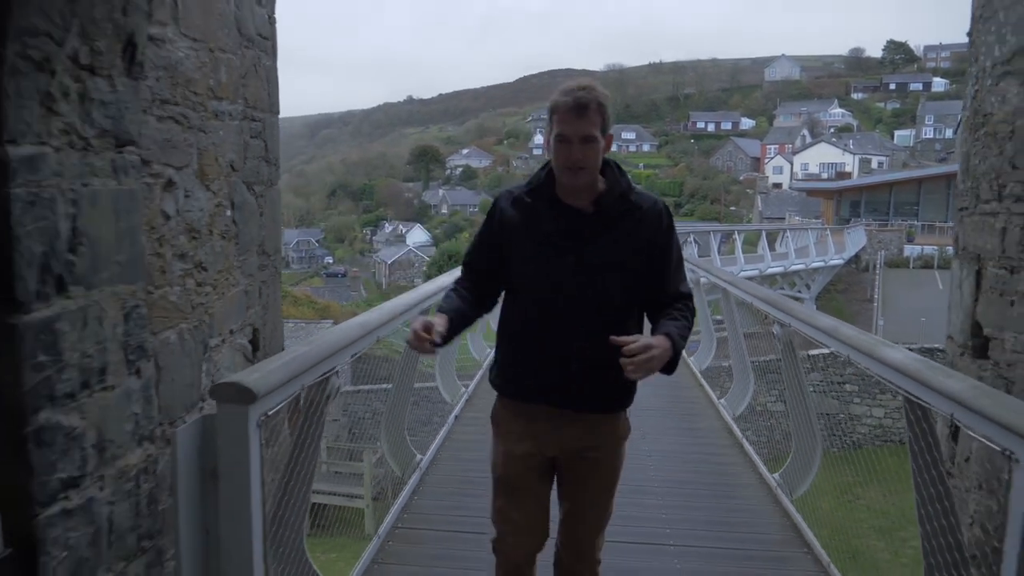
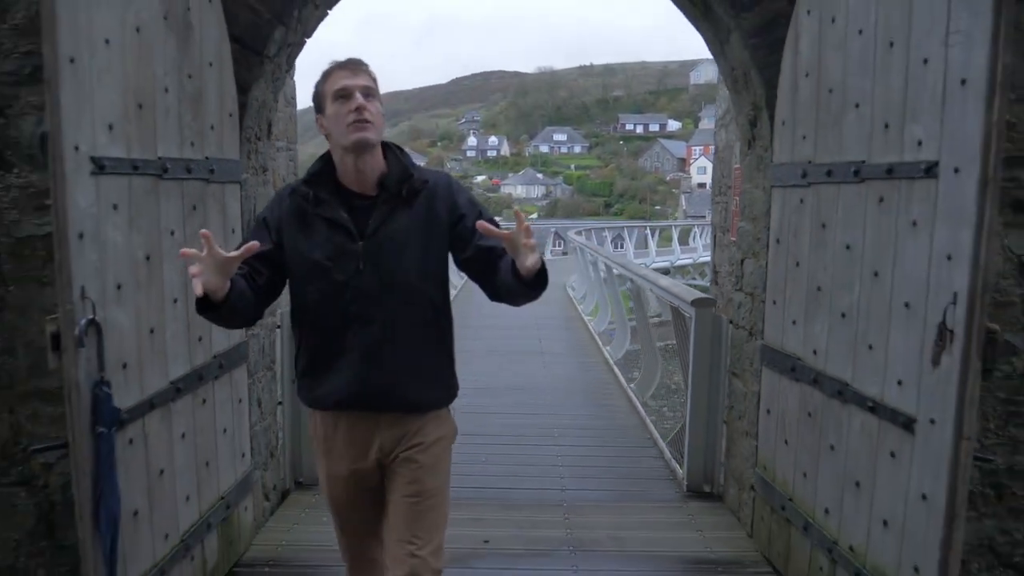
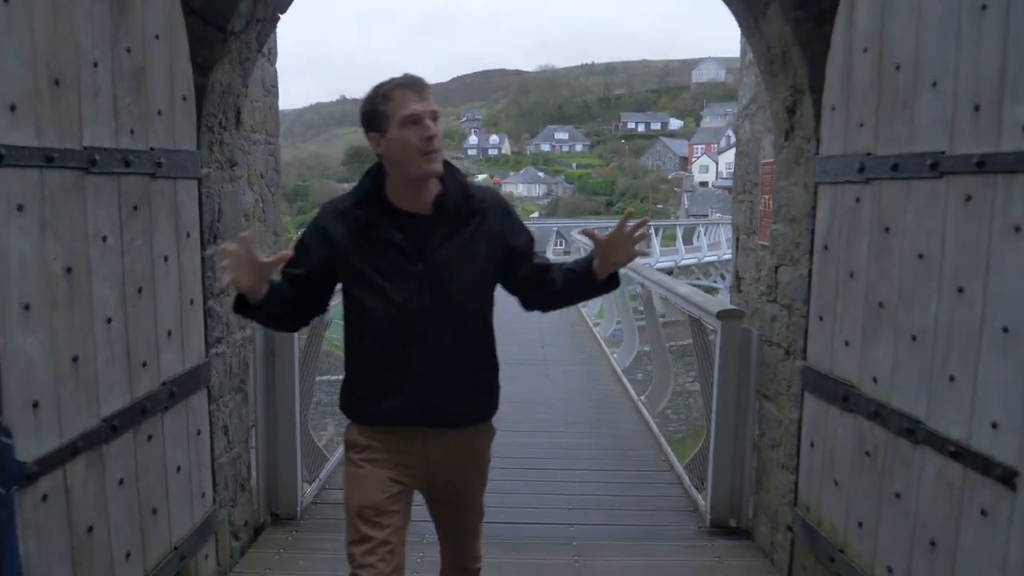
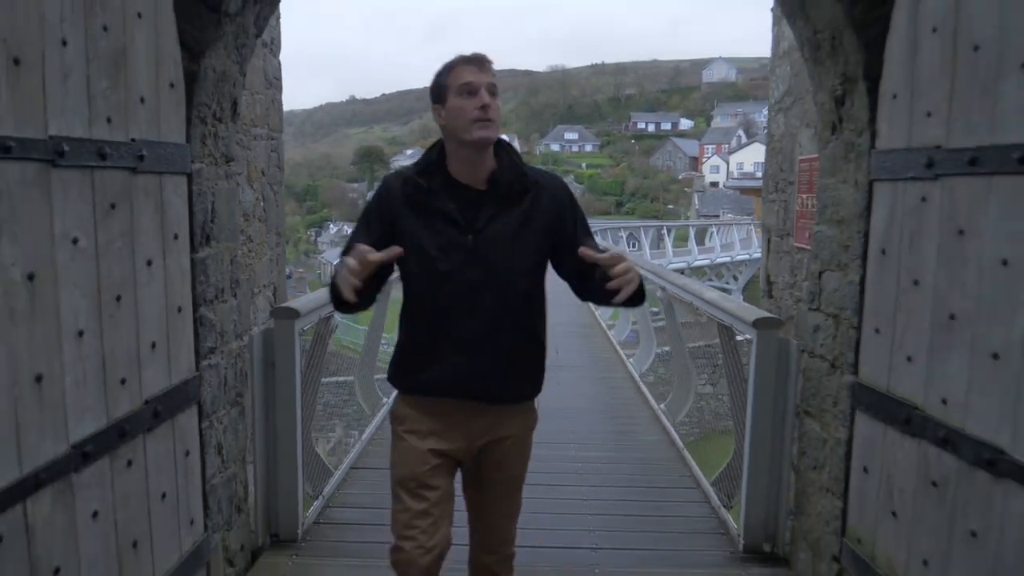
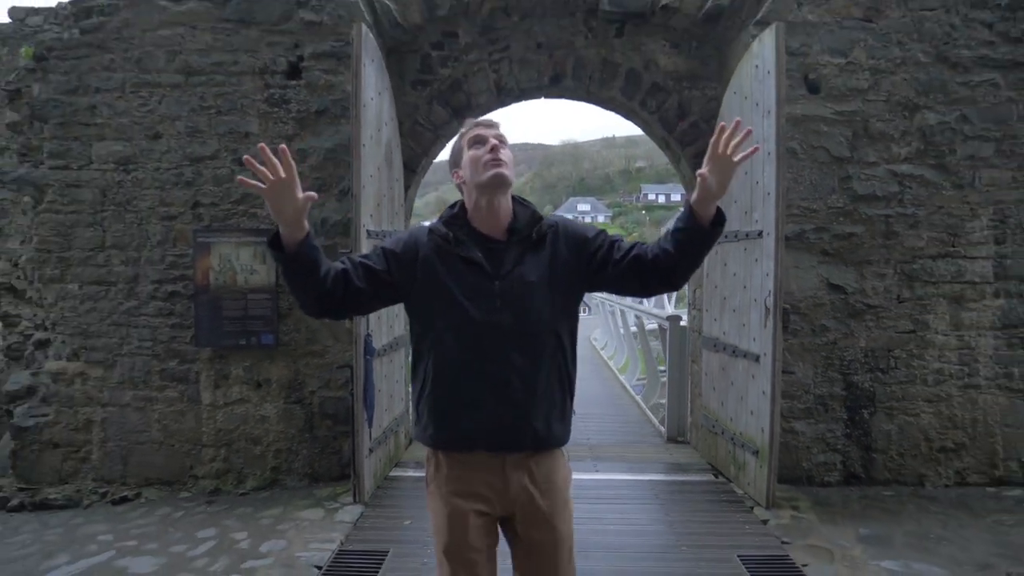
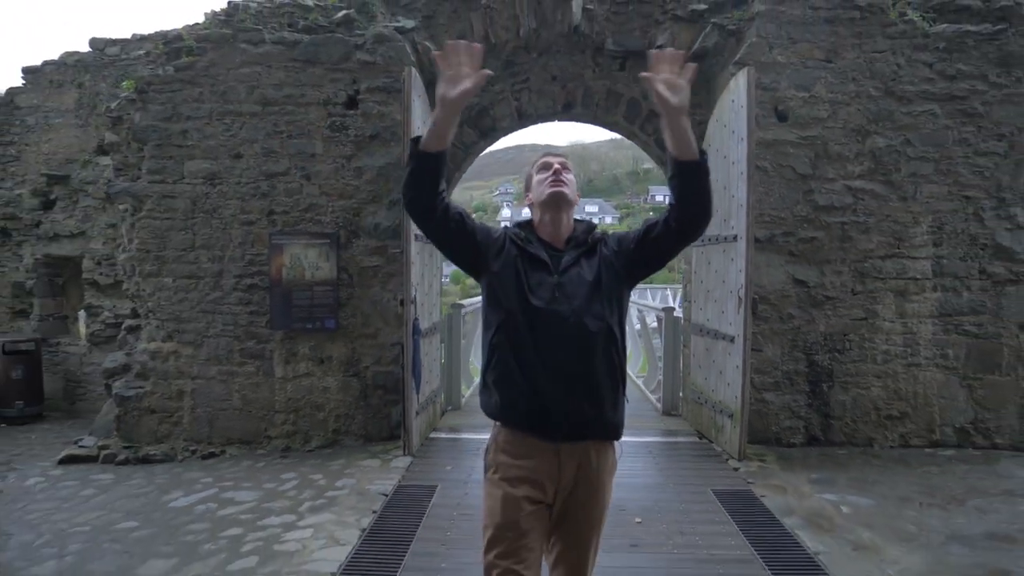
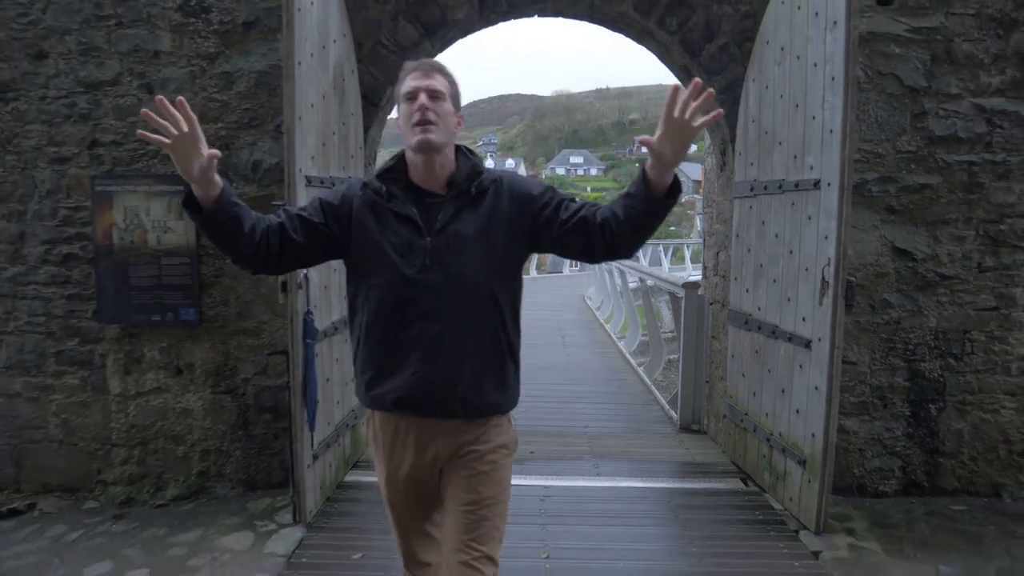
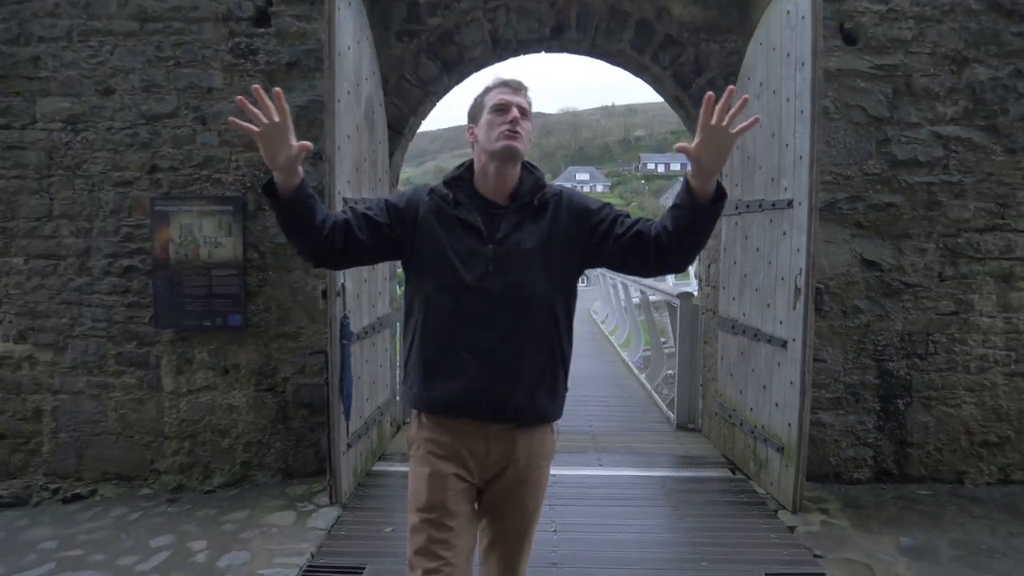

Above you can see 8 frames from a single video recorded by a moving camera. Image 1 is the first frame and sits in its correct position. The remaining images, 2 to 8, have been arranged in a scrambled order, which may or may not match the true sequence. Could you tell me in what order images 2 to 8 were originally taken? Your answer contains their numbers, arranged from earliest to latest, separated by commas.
4, 3, 2, 7, 8, 5, 6
